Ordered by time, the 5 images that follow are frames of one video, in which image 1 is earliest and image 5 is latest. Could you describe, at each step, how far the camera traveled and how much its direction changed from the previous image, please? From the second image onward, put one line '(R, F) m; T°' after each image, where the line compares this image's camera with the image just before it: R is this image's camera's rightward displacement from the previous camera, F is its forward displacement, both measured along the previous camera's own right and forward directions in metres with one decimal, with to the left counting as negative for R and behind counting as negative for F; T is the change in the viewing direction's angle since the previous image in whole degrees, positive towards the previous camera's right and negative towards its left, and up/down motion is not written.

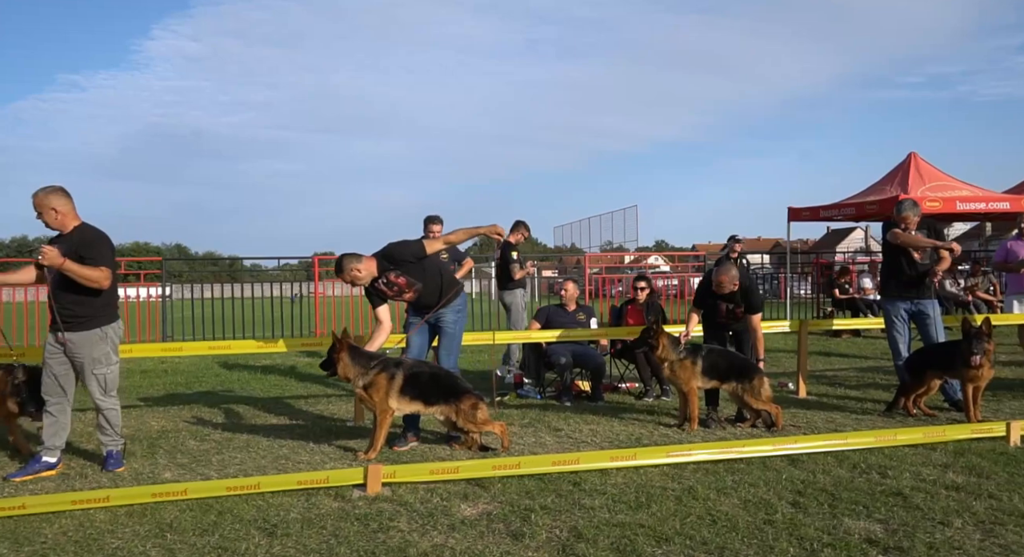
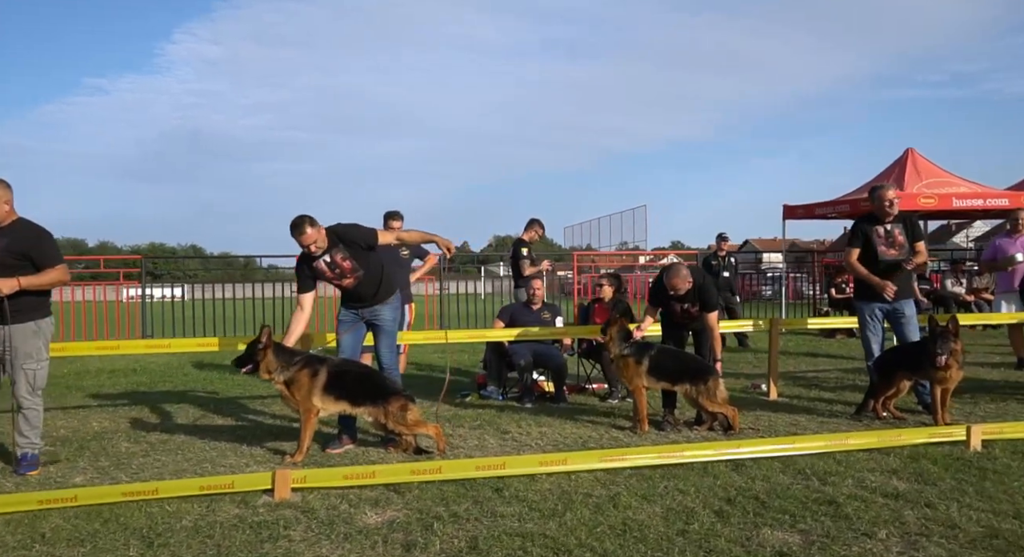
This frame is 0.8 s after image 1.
(+0.5, +0.2) m; -1°
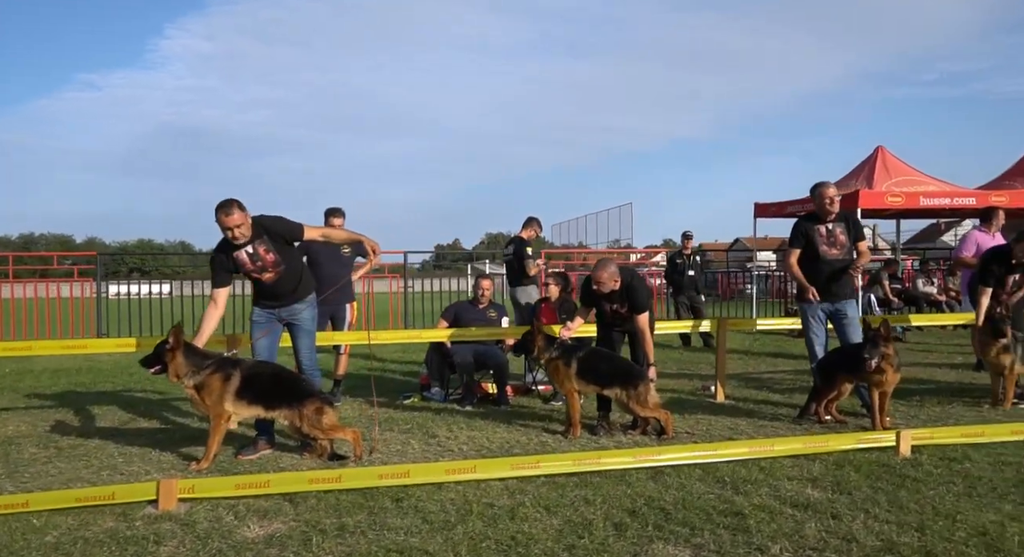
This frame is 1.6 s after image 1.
(+0.5, +0.2) m; +1°
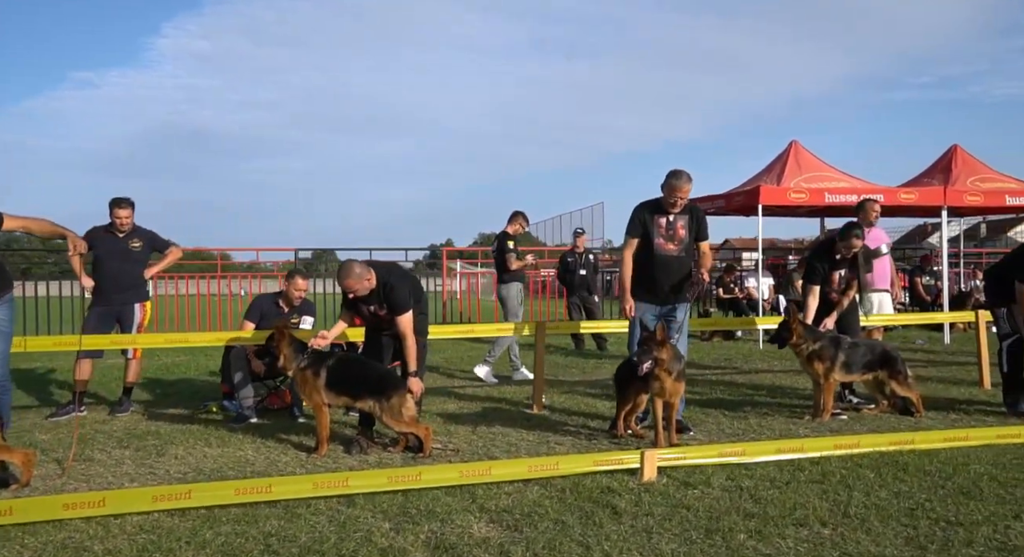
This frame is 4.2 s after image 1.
(+1.6, +0.6) m; +1°
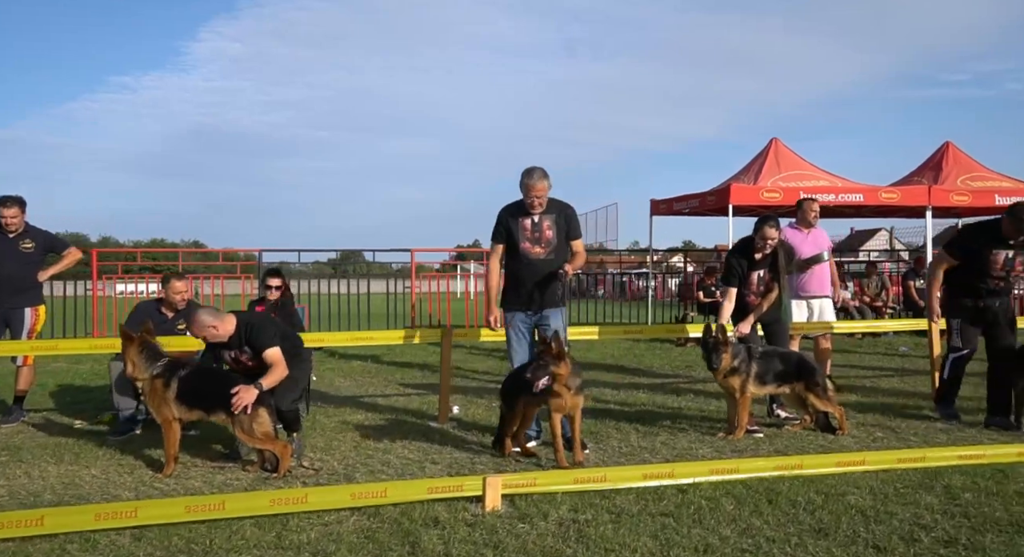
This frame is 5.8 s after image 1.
(+1.0, +0.5) m; -1°
